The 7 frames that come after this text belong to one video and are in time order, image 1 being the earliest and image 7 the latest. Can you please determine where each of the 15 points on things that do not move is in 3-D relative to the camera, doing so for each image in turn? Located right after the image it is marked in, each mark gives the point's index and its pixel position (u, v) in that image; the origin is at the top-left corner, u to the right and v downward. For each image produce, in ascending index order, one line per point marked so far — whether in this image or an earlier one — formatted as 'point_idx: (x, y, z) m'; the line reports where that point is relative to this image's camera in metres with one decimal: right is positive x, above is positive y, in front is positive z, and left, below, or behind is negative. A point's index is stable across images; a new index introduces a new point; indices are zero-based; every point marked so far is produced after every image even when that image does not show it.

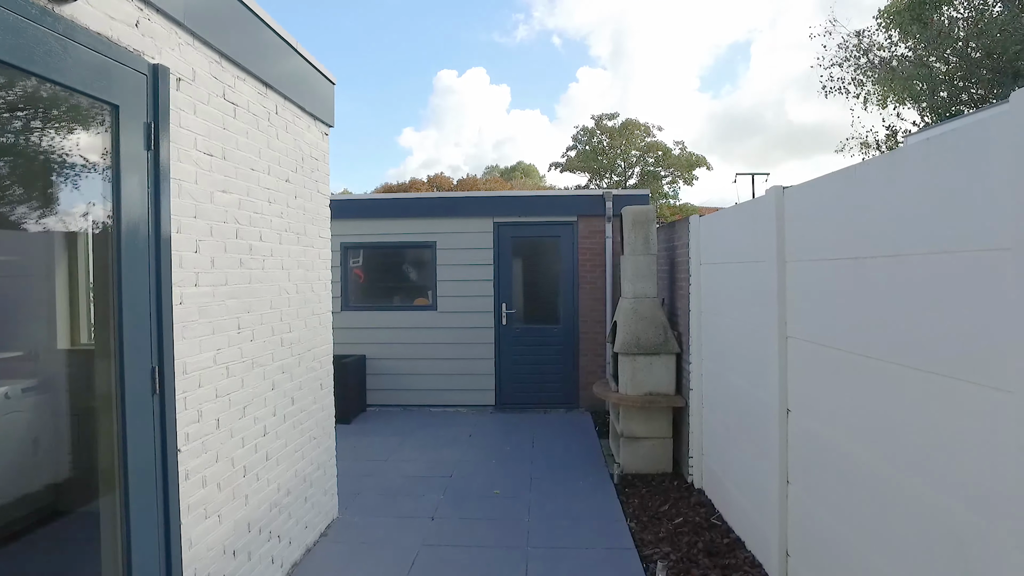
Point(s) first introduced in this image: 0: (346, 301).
0: (-1.9, -0.2, +7.6) m
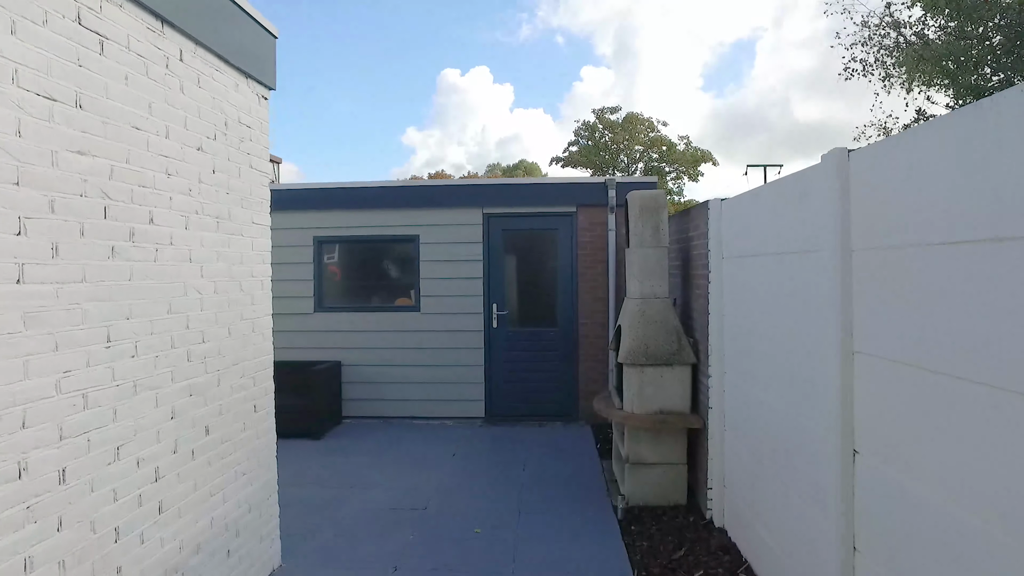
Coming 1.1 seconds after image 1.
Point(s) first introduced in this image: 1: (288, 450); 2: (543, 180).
0: (-2.0, -0.1, +6.9) m
1: (-2.0, -1.4, +5.9) m
2: (+0.3, +1.1, +6.5) m
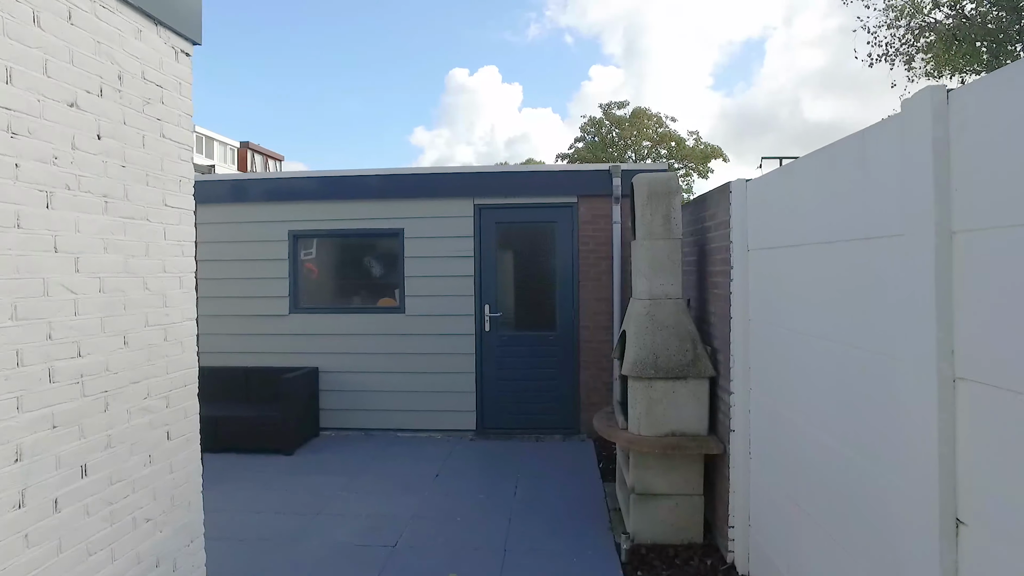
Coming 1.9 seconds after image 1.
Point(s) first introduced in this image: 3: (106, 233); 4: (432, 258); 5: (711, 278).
0: (-2.0, -0.1, +6.3) m
1: (-2.0, -1.4, +5.3) m
2: (+0.2, +1.1, +5.9) m
3: (-1.3, +0.2, +2.1) m
4: (-0.7, +0.3, +6.1) m
5: (+1.1, +0.1, +3.6) m
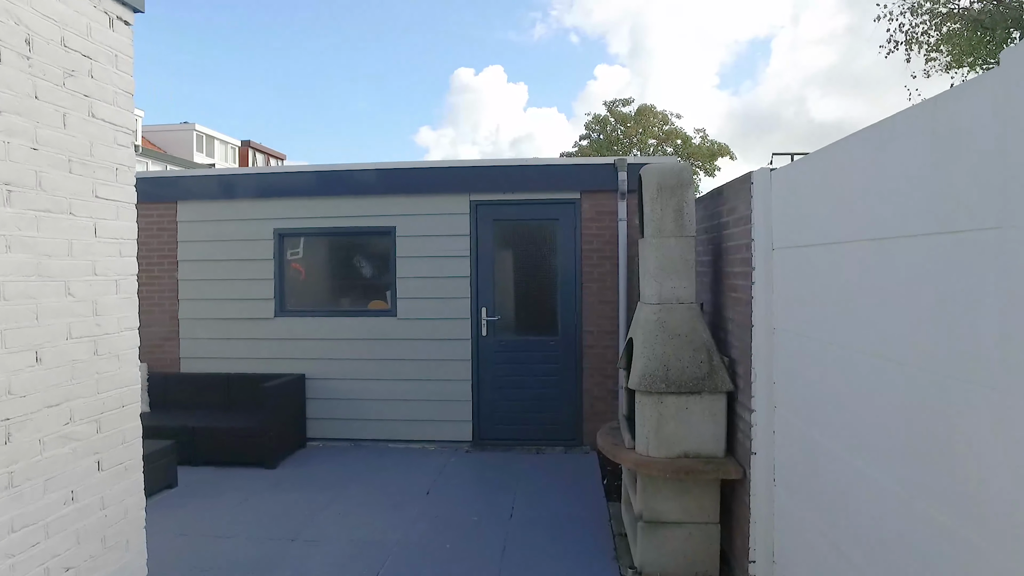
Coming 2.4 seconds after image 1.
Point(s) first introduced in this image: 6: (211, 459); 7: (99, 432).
0: (-2.1, -0.1, +6.0) m
1: (-2.1, -1.4, +4.9) m
2: (+0.2, +1.1, +5.5) m
3: (-1.3, +0.2, +1.8) m
4: (-0.8, +0.3, +5.8) m
5: (+1.1, 0.0, +3.3) m
6: (-2.3, -1.3, +5.2) m
7: (-1.3, -0.5, +2.1) m
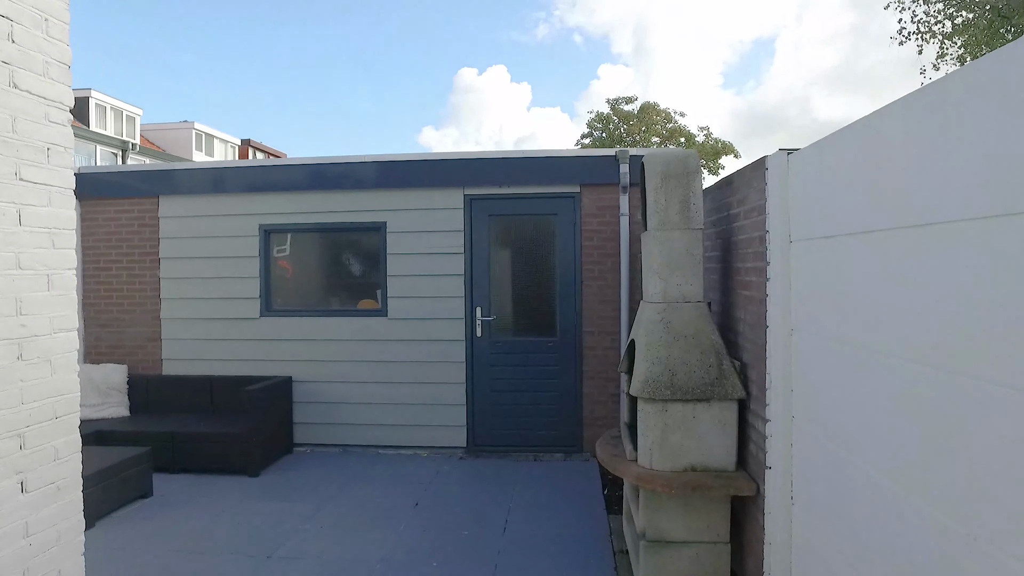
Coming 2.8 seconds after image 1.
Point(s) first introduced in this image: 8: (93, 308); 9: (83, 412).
0: (-2.1, -0.1, +5.7) m
1: (-2.1, -1.4, +4.7) m
2: (+0.2, +1.1, +5.3) m
3: (-1.4, +0.2, +1.5) m
4: (-0.8, +0.3, +5.5) m
5: (+1.0, +0.1, +3.0) m
6: (-2.4, -1.3, +4.9) m
7: (-1.4, -0.4, +1.8) m
8: (-3.7, -0.2, +5.9) m
9: (-3.5, -1.0, +5.3) m
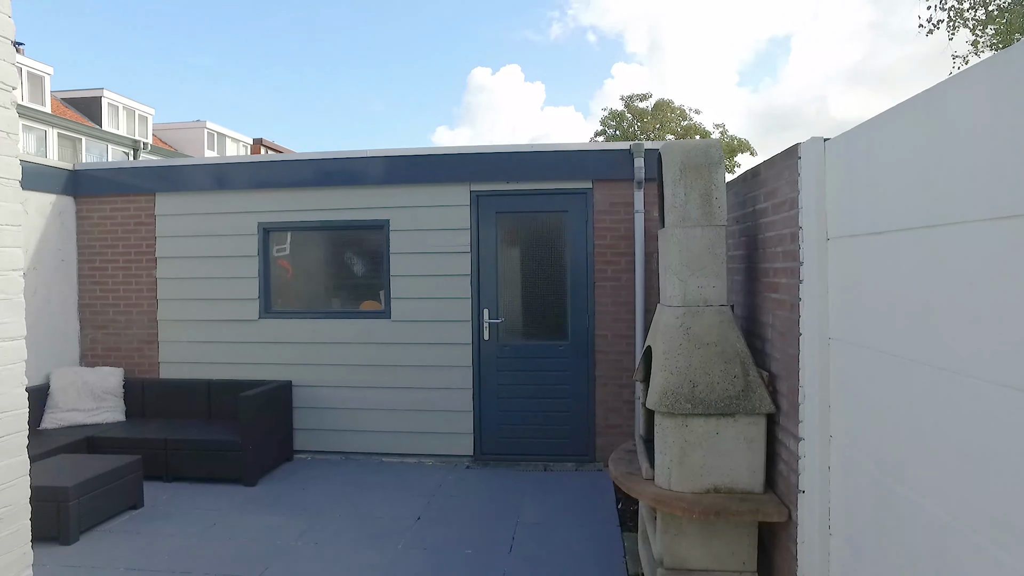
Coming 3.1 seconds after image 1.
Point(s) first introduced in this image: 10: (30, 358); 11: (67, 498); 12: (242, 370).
0: (-2.0, -0.1, +5.5) m
1: (-2.0, -1.4, +4.5) m
2: (+0.3, +1.1, +5.0) m
3: (-1.4, +0.2, +1.3) m
4: (-0.7, +0.3, +5.3) m
5: (+1.0, 0.0, +2.7) m
6: (-2.3, -1.3, +4.7) m
7: (-1.4, -0.5, +1.6) m
8: (-3.6, -0.2, +5.7) m
9: (-3.4, -1.0, +5.2) m
10: (-3.8, -0.6, +5.3) m
11: (-2.5, -1.2, +3.7) m
12: (-2.2, -0.7, +5.5) m
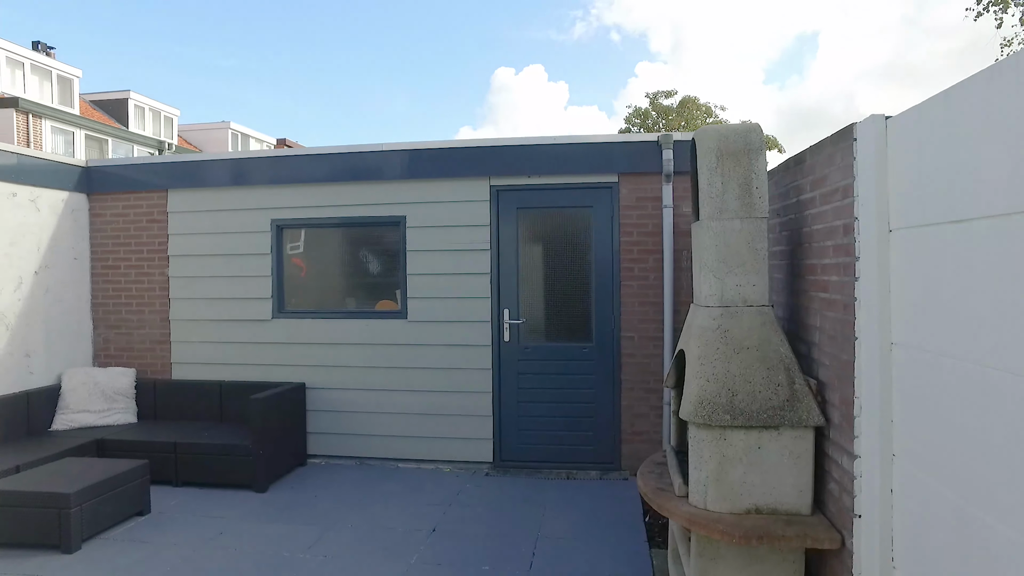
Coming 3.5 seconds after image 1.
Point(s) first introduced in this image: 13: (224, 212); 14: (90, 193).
0: (-1.8, -0.1, +5.3) m
1: (-1.9, -1.4, +4.3) m
2: (+0.4, +1.1, +4.8) m
3: (-1.4, +0.2, +1.1) m
4: (-0.6, +0.3, +5.1) m
5: (+1.1, 0.0, +2.5) m
6: (-2.2, -1.3, +4.6) m
7: (-1.3, -0.4, +1.4) m
8: (-3.4, -0.2, +5.6) m
9: (-3.2, -1.0, +5.1) m
10: (-3.6, -0.5, +5.2) m
11: (-2.4, -1.2, +3.6) m
12: (-2.1, -0.7, +5.3) m
13: (-2.3, +0.6, +5.4) m
14: (-3.5, +0.8, +5.6) m
